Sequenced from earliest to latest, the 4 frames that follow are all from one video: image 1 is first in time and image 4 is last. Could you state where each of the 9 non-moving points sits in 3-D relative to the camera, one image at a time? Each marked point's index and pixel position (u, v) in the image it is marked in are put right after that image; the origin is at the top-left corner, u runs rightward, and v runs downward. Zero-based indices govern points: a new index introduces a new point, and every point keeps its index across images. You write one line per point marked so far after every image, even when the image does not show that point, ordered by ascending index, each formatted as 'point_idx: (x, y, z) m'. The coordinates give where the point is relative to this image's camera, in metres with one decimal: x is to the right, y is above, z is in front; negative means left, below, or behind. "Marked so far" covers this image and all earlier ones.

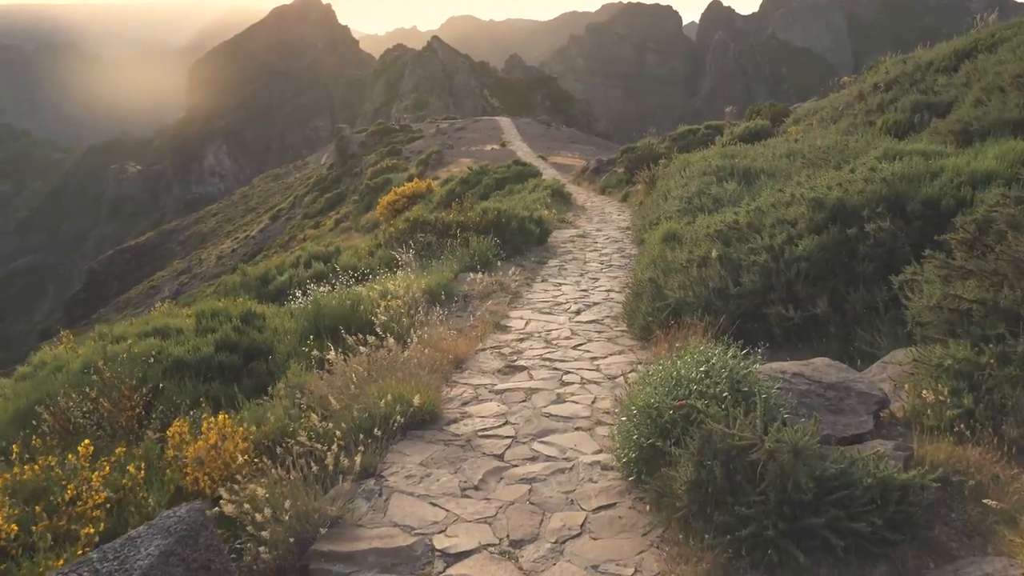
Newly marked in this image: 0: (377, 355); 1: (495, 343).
0: (-1.2, -0.6, +5.7) m
1: (-0.2, -0.6, +7.3) m
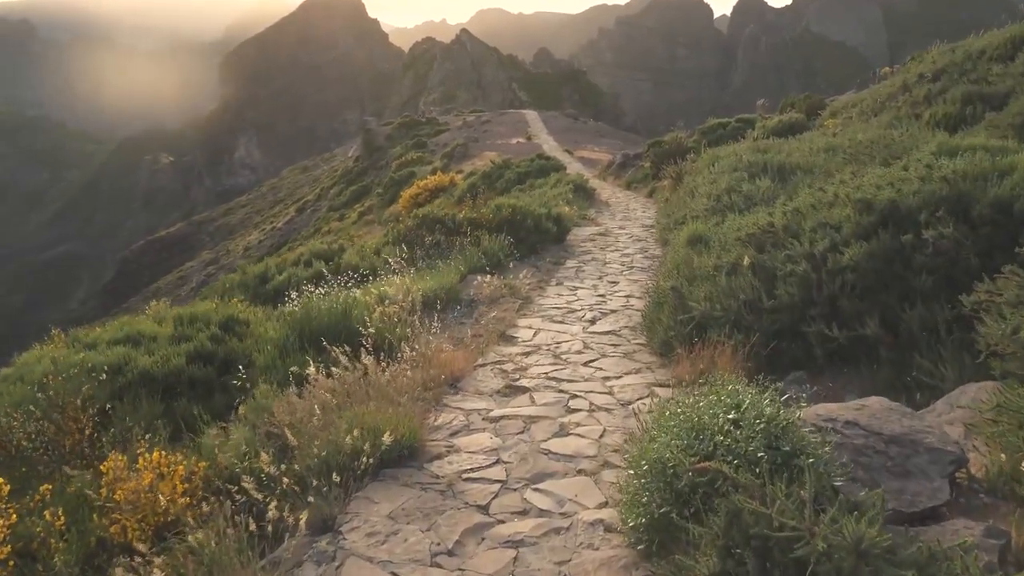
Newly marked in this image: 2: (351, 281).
0: (-1.2, -0.6, +5.0) m
1: (-0.1, -0.7, +6.5) m
2: (-2.2, +0.1, +9.2) m
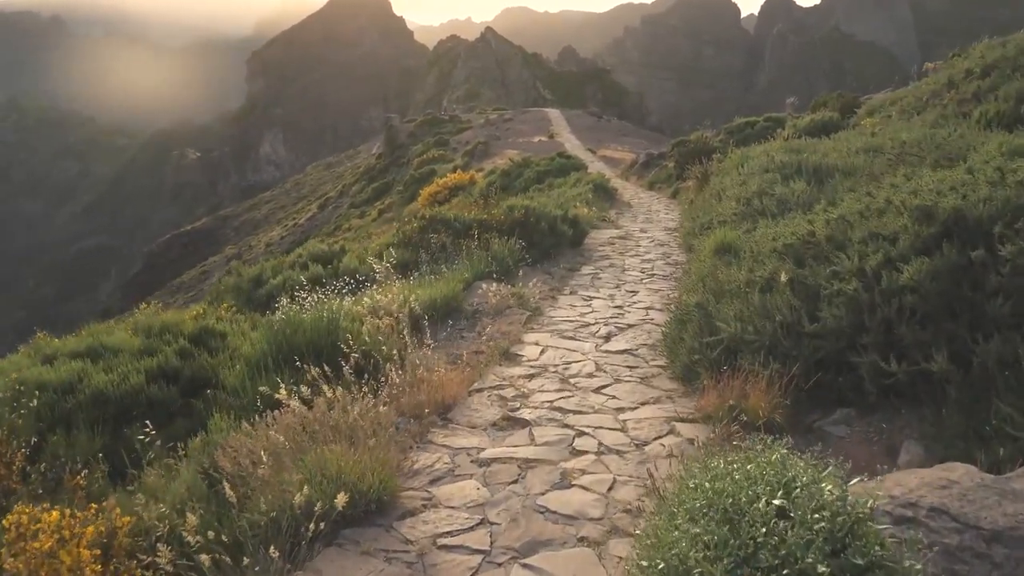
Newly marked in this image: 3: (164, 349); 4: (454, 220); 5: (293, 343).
0: (-1.2, -0.8, +4.3) m
1: (-0.1, -0.8, +5.8) m
2: (-2.1, 0.0, +8.6) m
3: (-3.1, -0.5, +6.1) m
4: (-0.9, +1.1, +11.1) m
5: (-1.9, -0.5, +5.9) m
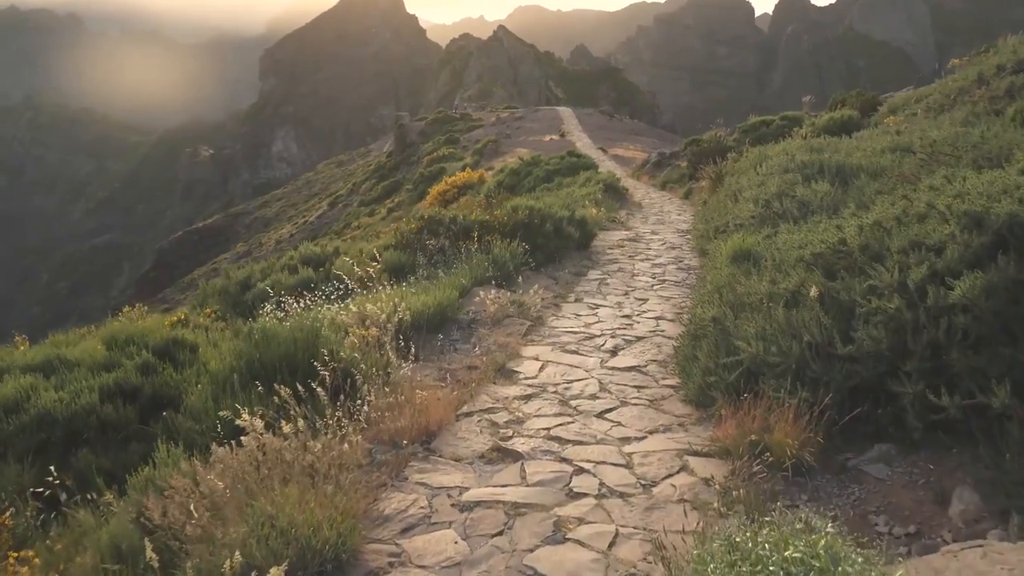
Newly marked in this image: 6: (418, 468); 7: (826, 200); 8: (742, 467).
0: (-1.3, -0.8, +3.7) m
1: (-0.2, -0.9, +5.2) m
2: (-2.1, -0.1, +8.0) m
3: (-3.2, -0.6, +5.6) m
4: (-0.9, +1.0, +10.5) m
5: (-1.9, -0.6, +5.4) m
6: (-0.6, -1.1, +4.1) m
7: (+3.5, +1.0, +7.6) m
8: (+1.3, -1.0, +3.9) m
